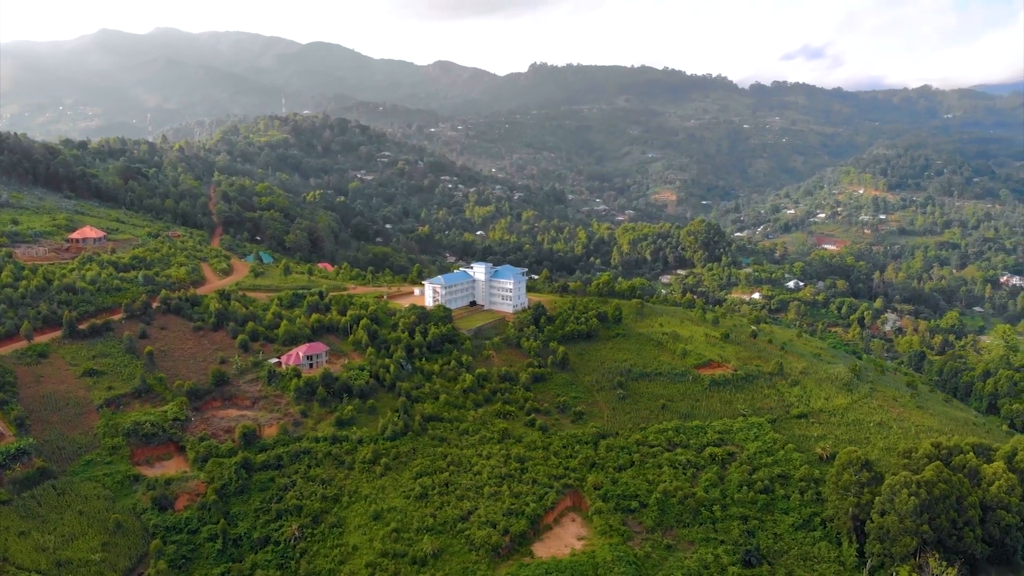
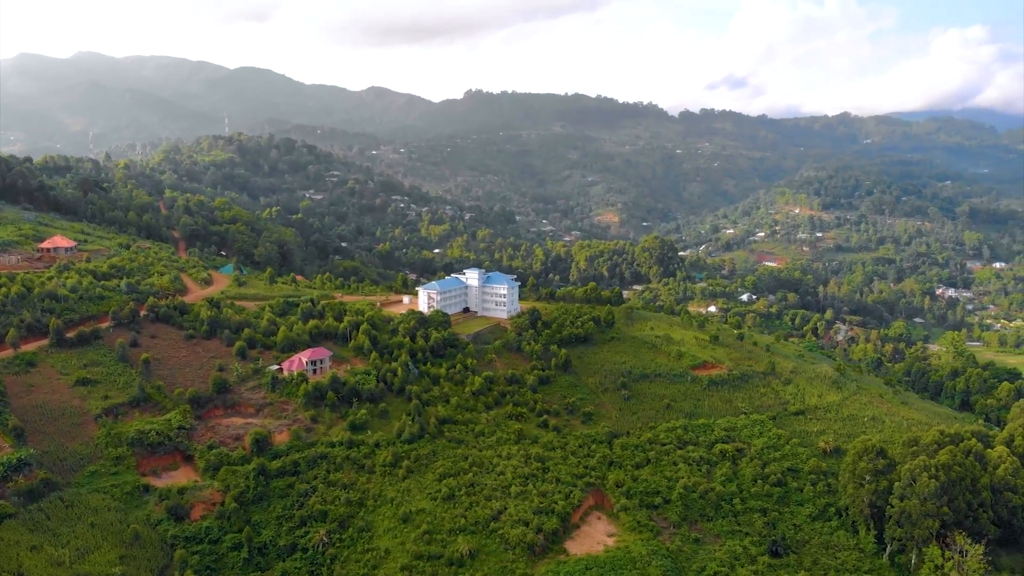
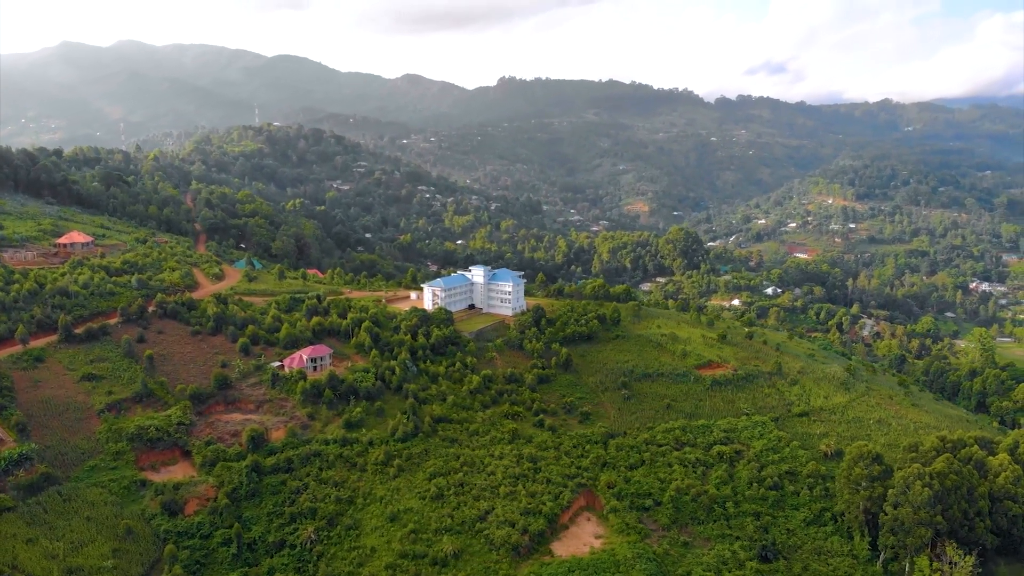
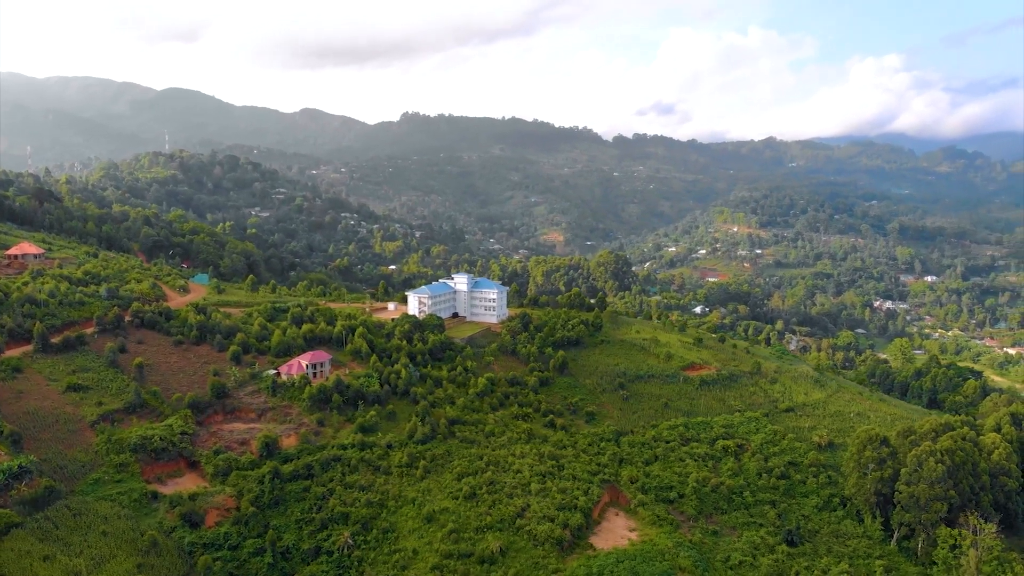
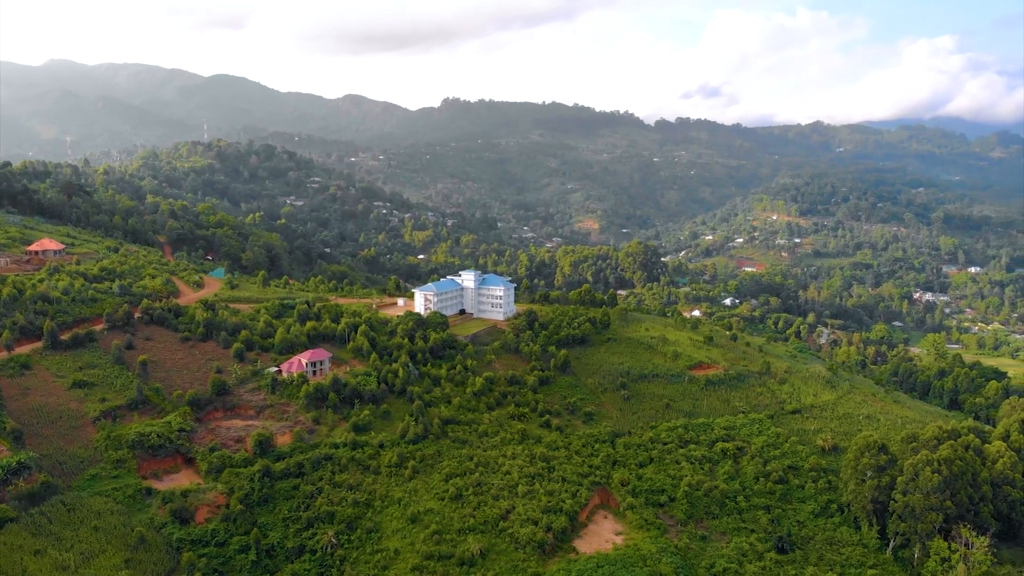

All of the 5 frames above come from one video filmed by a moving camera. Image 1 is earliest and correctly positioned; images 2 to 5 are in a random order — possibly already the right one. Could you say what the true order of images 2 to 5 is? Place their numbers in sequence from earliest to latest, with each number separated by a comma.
3, 2, 5, 4
